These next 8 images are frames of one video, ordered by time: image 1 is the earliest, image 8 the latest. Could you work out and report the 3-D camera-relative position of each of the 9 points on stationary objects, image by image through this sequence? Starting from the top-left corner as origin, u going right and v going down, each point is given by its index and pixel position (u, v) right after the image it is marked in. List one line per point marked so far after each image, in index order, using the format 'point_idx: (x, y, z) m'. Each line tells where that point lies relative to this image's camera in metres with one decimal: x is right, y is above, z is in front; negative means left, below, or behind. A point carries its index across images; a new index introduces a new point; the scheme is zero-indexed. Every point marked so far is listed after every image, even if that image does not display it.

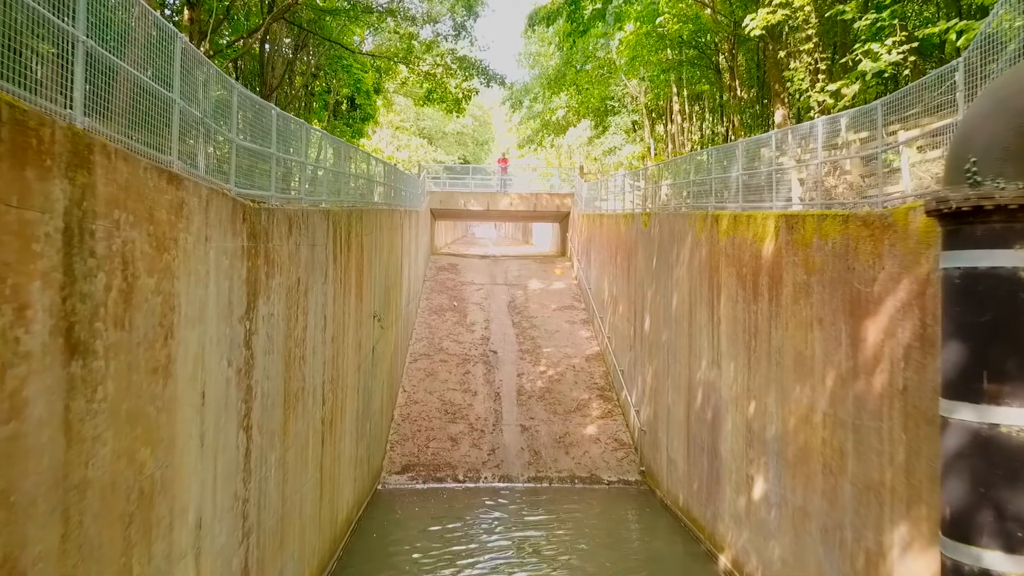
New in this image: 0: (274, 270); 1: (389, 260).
0: (-2.1, +0.2, +5.1) m
1: (-2.3, +0.6, +11.0) m
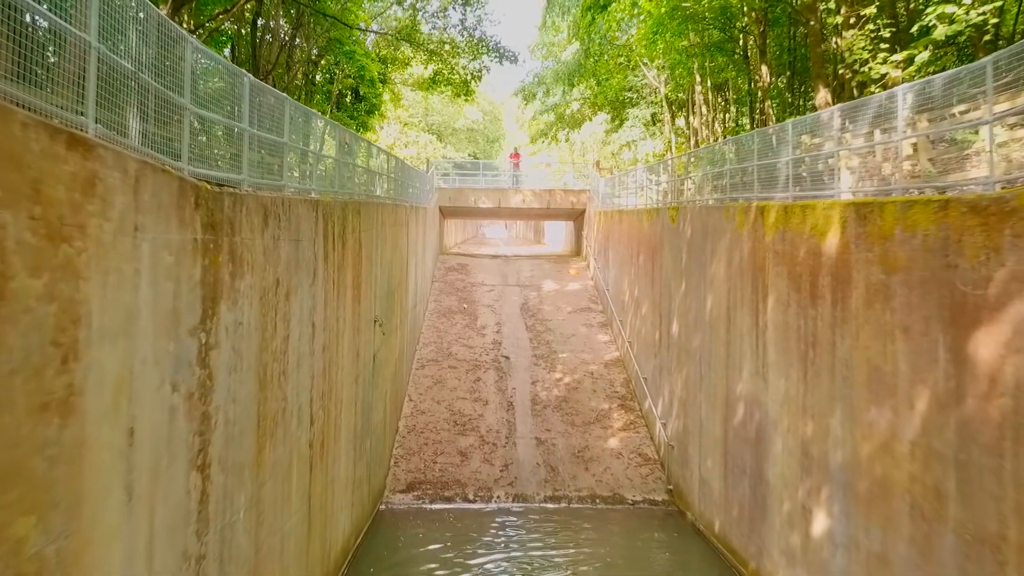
0: (-1.9, +0.1, +4.2) m
1: (-2.1, +0.6, +10.1) m
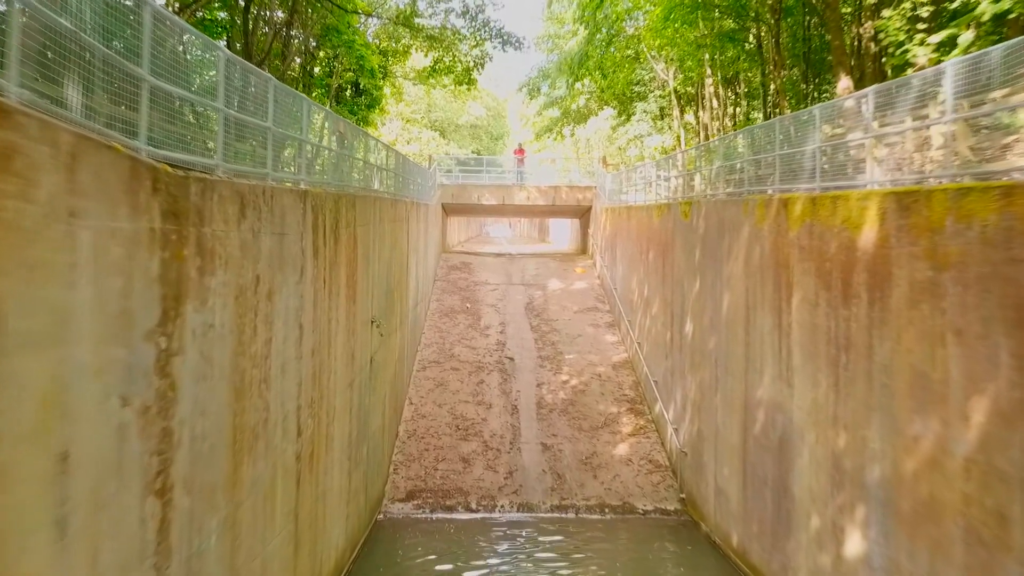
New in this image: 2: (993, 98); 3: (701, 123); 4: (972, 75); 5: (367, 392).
0: (-1.9, +0.1, +3.7) m
1: (-2.0, +0.6, +9.6) m
2: (+3.8, +1.5, +4.6) m
3: (+5.8, +5.1, +18.0) m
4: (+3.9, +1.8, +4.9) m
5: (-2.0, -1.4, +8.0) m
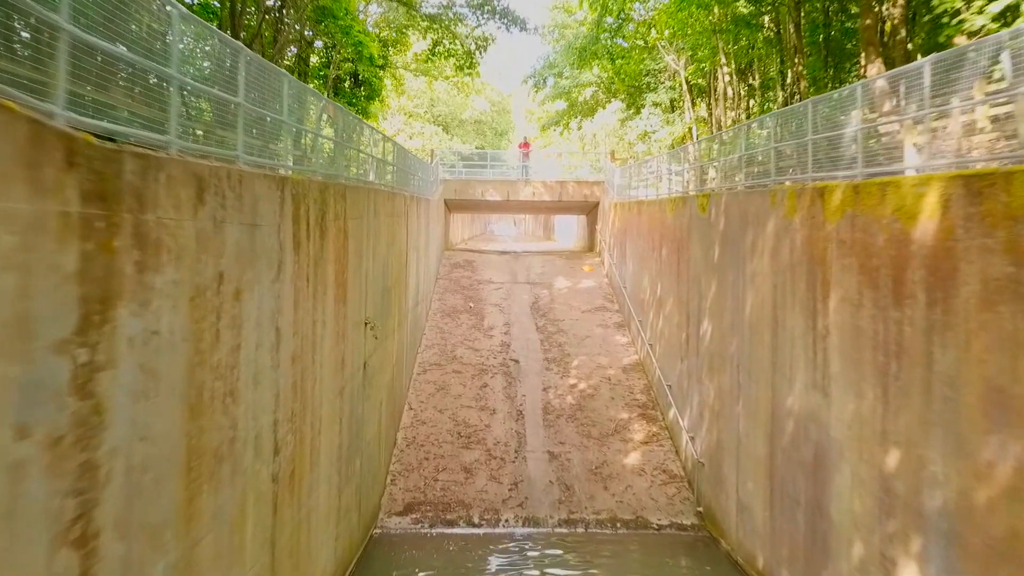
0: (-1.8, +0.2, +3.1) m
1: (-1.9, +0.6, +9.0) m
2: (+3.9, +1.5, +3.9) m
3: (+6.0, +5.1, +17.3) m
4: (+3.9, +1.8, +4.2) m
5: (-1.9, -1.4, +7.4) m
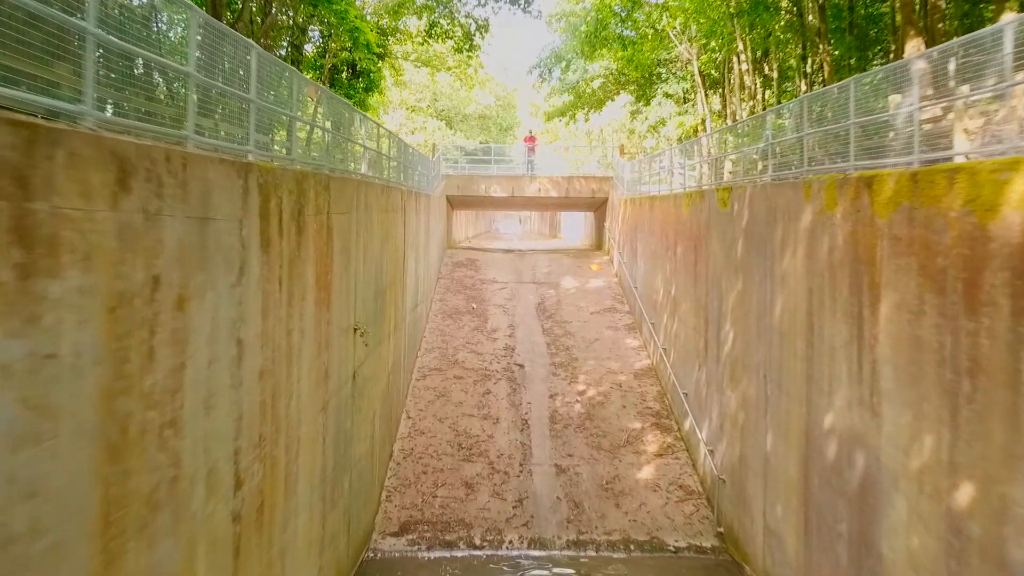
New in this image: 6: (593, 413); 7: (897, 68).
0: (-1.8, +0.1, +2.4) m
1: (-1.9, +0.6, +8.3) m
2: (+3.9, +1.5, +3.1) m
3: (+6.1, +5.1, +16.5) m
4: (+3.9, +1.8, +3.5) m
5: (-1.9, -1.4, +6.7) m
6: (+1.5, -2.3, +10.8) m
7: (+3.8, +2.1, +5.7) m
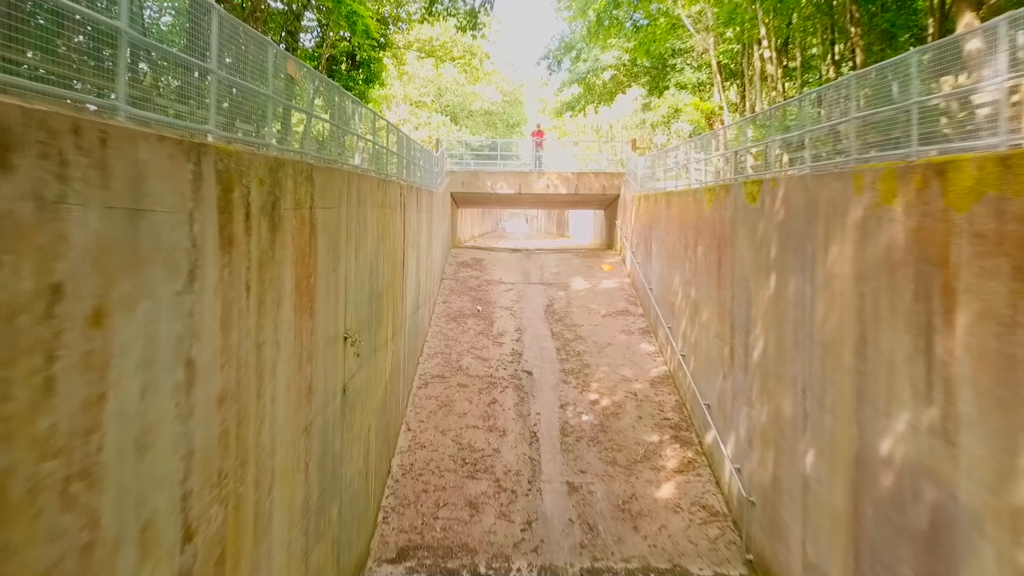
0: (-1.8, +0.1, +1.7) m
1: (-1.8, +0.5, +7.6) m
2: (+3.9, +1.4, +2.4) m
3: (+6.3, +5.1, +15.7) m
4: (+4.0, +1.7, +2.7) m
5: (-1.8, -1.5, +6.0) m
6: (+1.6, -2.3, +10.1) m
7: (+3.9, +2.1, +4.9) m
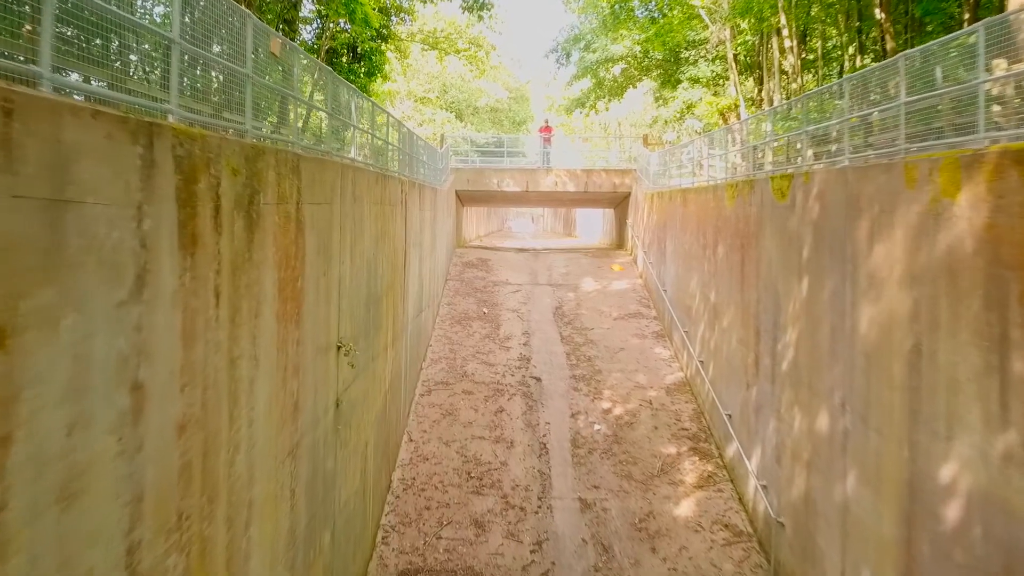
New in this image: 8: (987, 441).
0: (-1.7, 0.0, +1.1) m
1: (-1.6, +0.5, +7.1) m
2: (+4.0, +1.4, +1.8) m
3: (+6.5, +5.1, +15.1) m
4: (+4.0, +1.7, +2.1) m
5: (-1.7, -1.5, +5.4) m
6: (+1.8, -2.4, +9.5) m
7: (+4.0, +2.1, +4.3) m
8: (+3.3, -1.1, +4.1) m
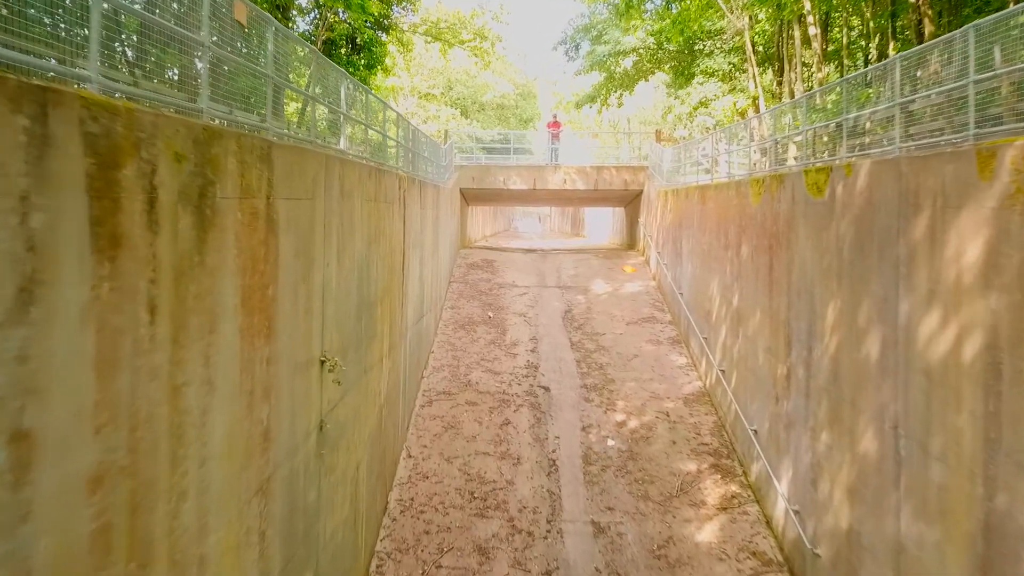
0: (-1.7, 0.0, +0.5) m
1: (-1.6, +0.4, +6.4) m
2: (+4.0, +1.3, +1.0) m
3: (+6.7, +5.0, +14.3) m
4: (+4.1, +1.6, +1.4) m
5: (-1.6, -1.6, +4.8) m
6: (+1.9, -2.4, +8.8) m
7: (+4.0, +2.0, +3.6) m
8: (+3.3, -1.1, +3.3) m
